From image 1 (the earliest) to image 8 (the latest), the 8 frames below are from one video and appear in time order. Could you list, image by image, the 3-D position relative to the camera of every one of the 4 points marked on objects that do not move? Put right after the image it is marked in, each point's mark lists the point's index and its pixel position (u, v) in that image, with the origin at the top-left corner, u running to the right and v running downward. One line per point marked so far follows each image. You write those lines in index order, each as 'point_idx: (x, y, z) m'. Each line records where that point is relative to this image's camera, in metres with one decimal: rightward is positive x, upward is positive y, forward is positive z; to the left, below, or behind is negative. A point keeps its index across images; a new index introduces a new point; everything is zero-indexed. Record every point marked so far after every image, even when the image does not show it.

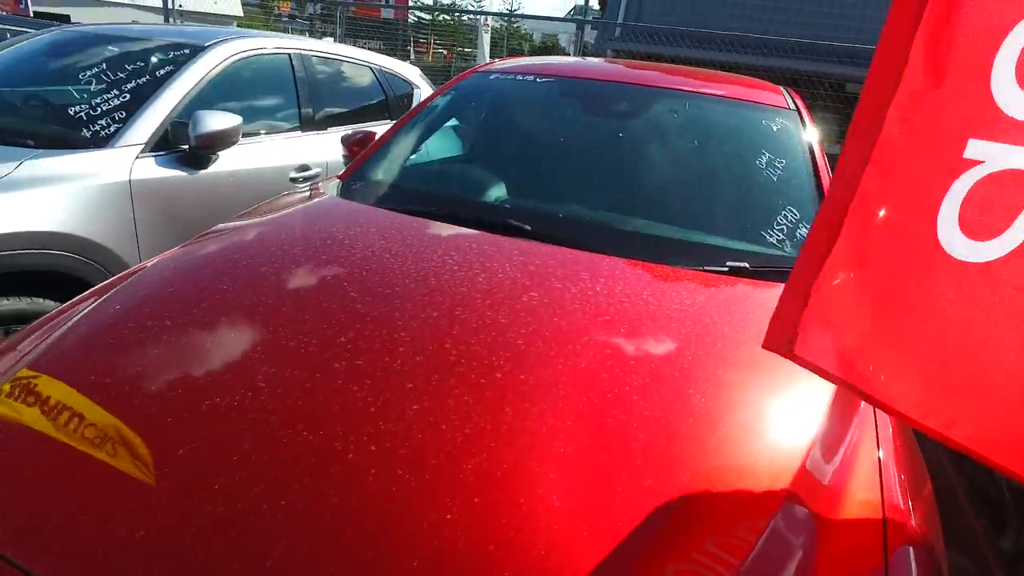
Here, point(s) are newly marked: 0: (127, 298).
0: (-0.9, 0.0, +1.6) m
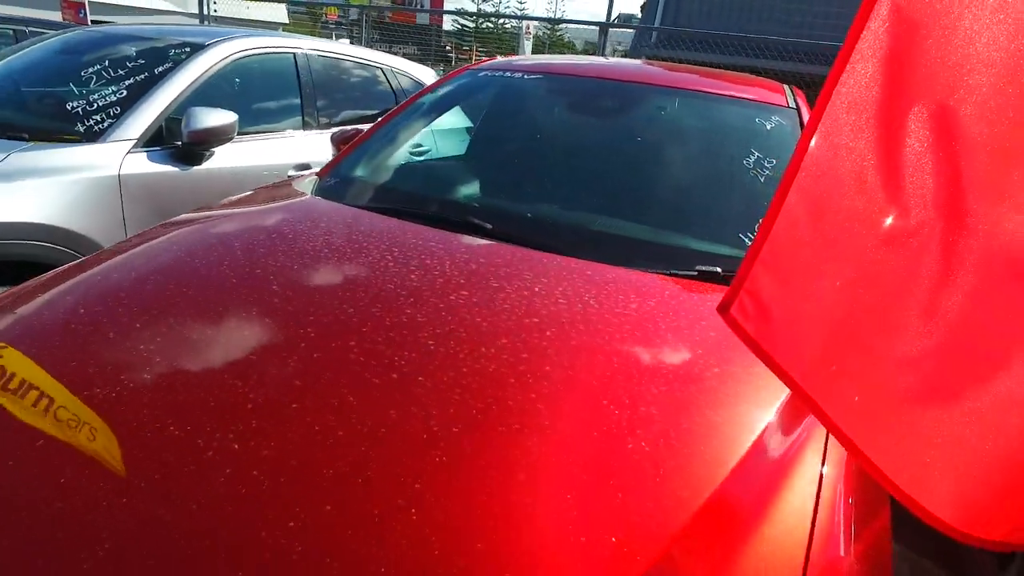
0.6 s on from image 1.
0: (-1.0, 0.0, +1.5) m
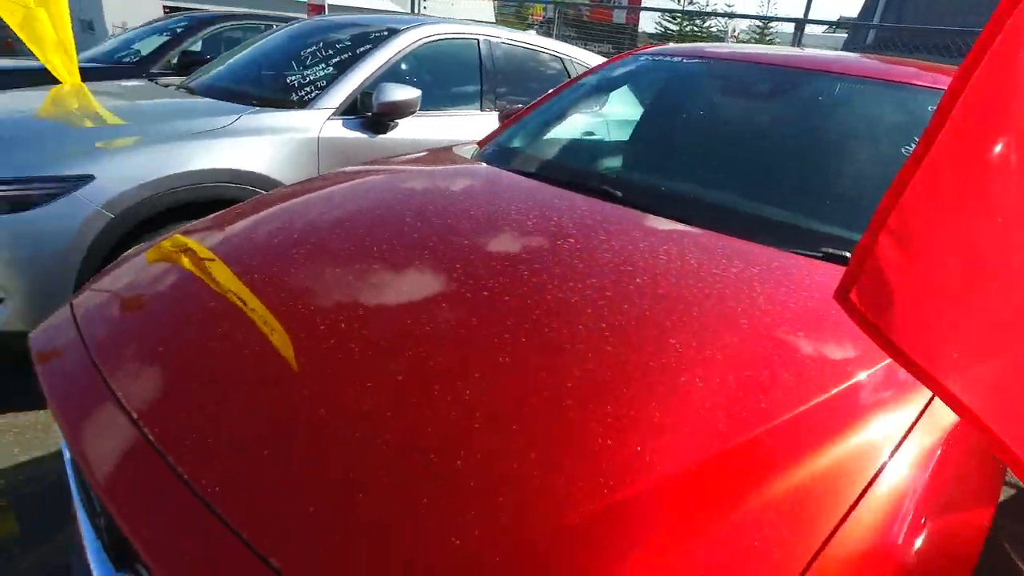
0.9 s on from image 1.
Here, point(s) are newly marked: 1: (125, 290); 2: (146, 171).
0: (-0.7, +0.2, +1.9) m
1: (-0.9, 0.0, +1.5) m
2: (-1.5, +0.5, +2.7) m
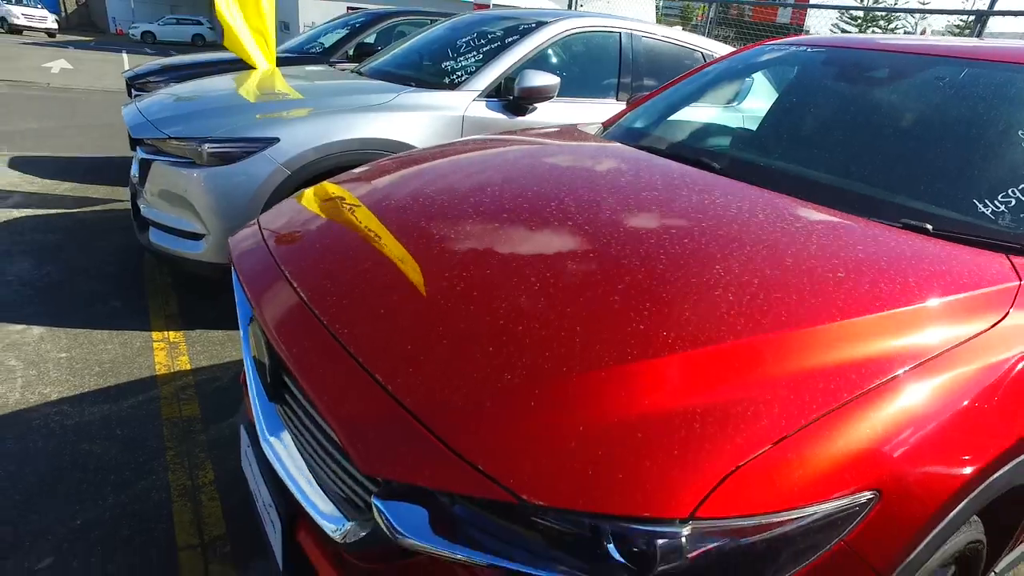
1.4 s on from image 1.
0: (-0.4, +0.4, +2.2) m
1: (-0.6, +0.2, +1.9) m
2: (-1.0, +0.7, +3.2) m
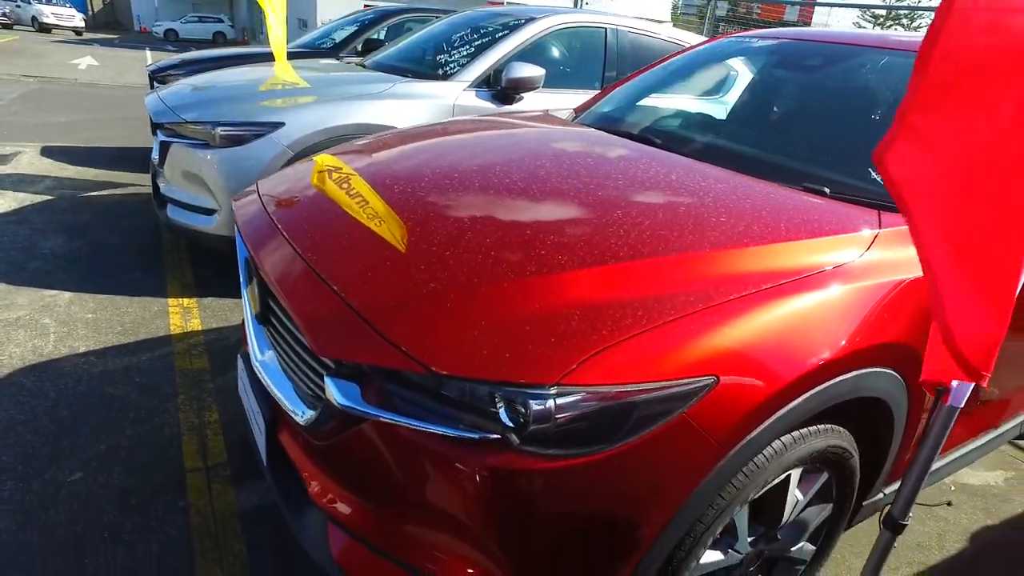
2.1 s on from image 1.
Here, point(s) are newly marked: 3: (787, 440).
0: (-0.5, +0.5, +2.5) m
1: (-0.8, +0.3, +2.2) m
2: (-1.0, +0.9, +3.5) m
3: (+0.6, -0.3, +1.5) m
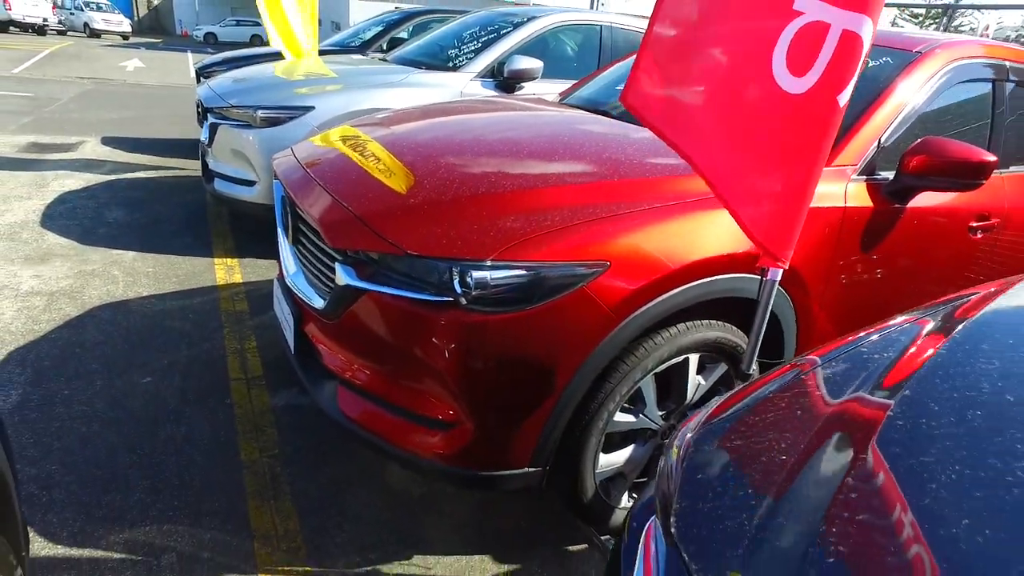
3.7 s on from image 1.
0: (-0.5, +0.8, +3.1) m
1: (-0.8, +0.5, +2.8) m
2: (-1.0, +1.1, +4.1) m
3: (+0.5, -0.1, +2.0) m
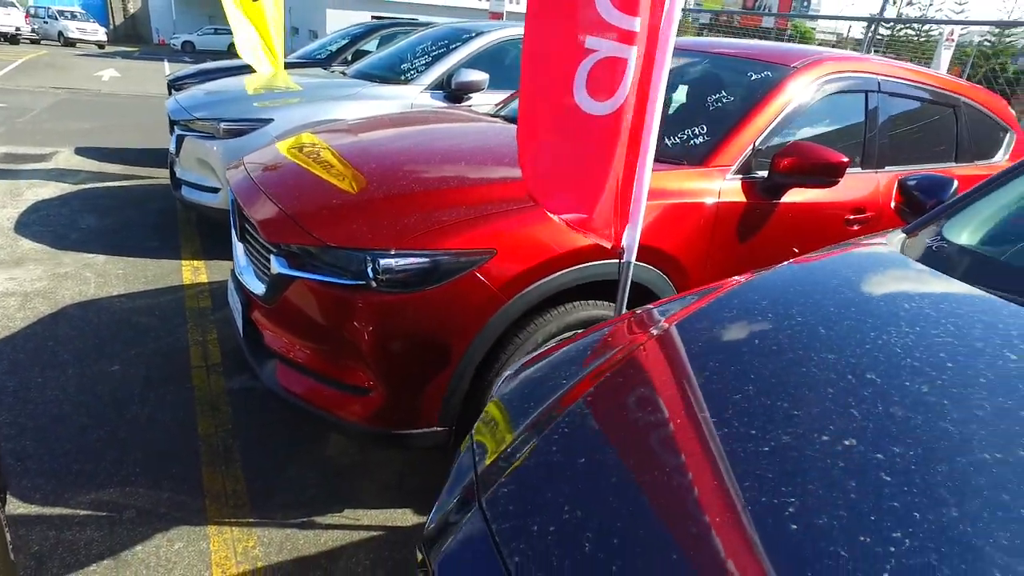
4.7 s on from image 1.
0: (-0.9, +0.8, +3.4) m
1: (-1.2, +0.6, +3.1) m
2: (-1.4, +1.1, +4.4) m
3: (+0.2, -0.1, +2.3) m
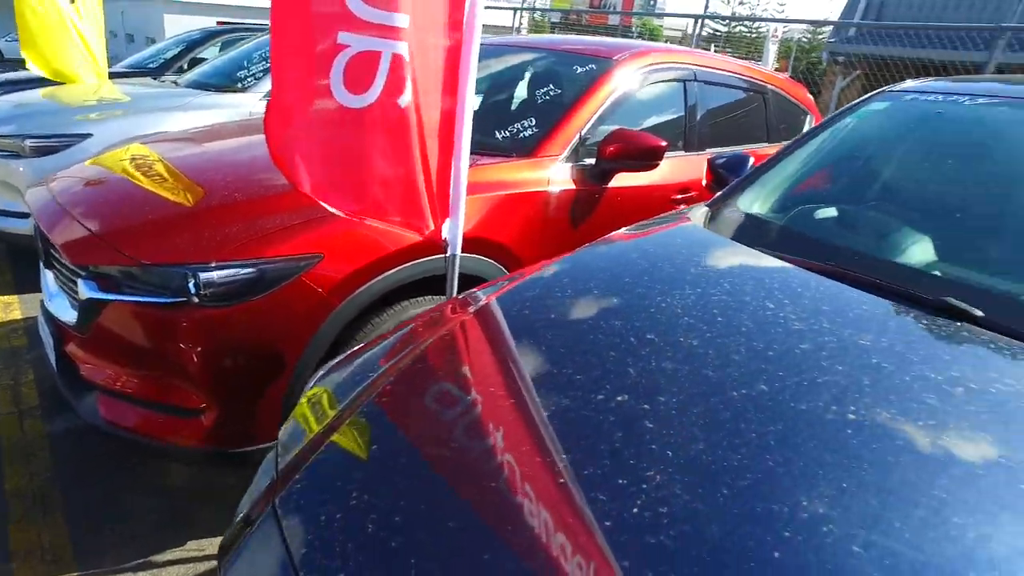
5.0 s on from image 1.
0: (-1.7, +0.7, +3.2) m
1: (-1.9, +0.4, +2.8) m
2: (-2.4, +1.0, +4.1) m
3: (-0.4, -0.1, +2.3) m
